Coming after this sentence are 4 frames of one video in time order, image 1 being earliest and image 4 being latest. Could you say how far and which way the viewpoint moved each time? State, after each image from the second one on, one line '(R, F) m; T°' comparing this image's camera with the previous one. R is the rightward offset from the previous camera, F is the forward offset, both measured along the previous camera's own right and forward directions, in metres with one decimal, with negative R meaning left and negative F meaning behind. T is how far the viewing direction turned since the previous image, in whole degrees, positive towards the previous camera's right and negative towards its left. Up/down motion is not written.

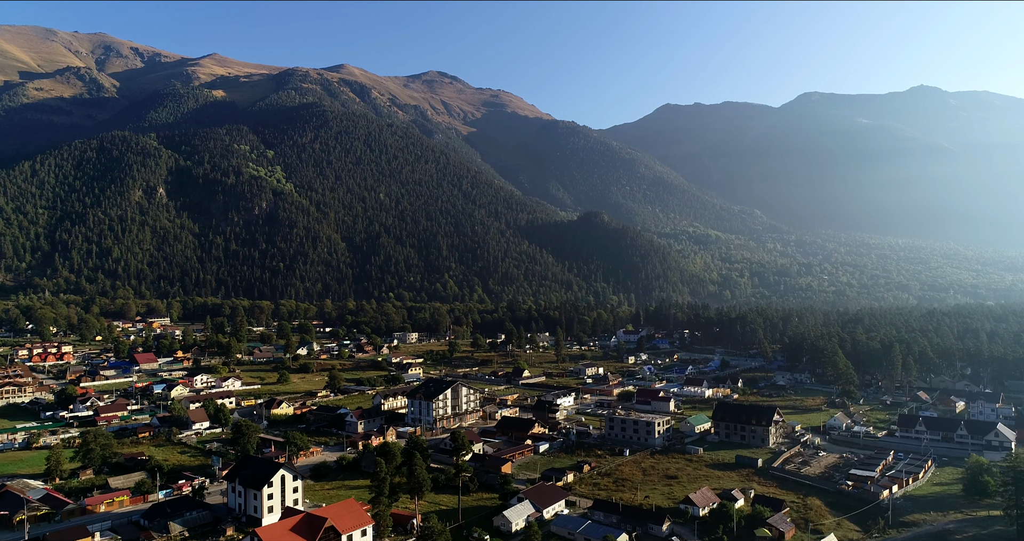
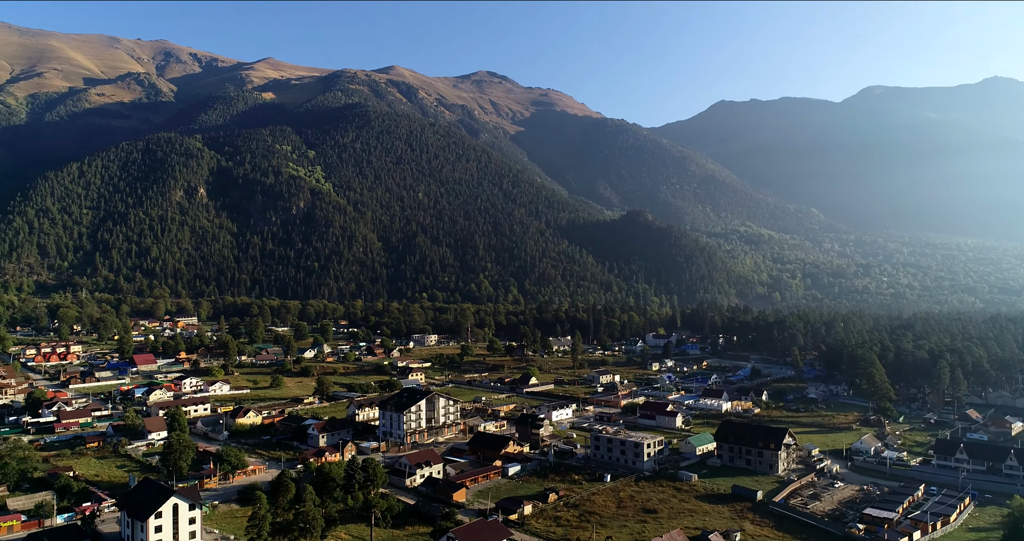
(+4.6, +5.0) m; -4°
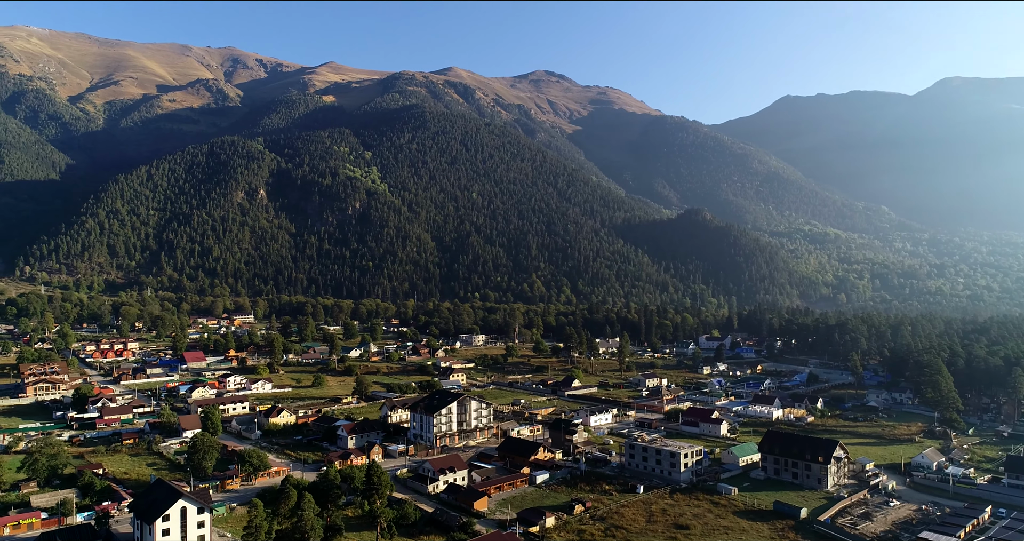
(+1.5, +1.6) m; -5°
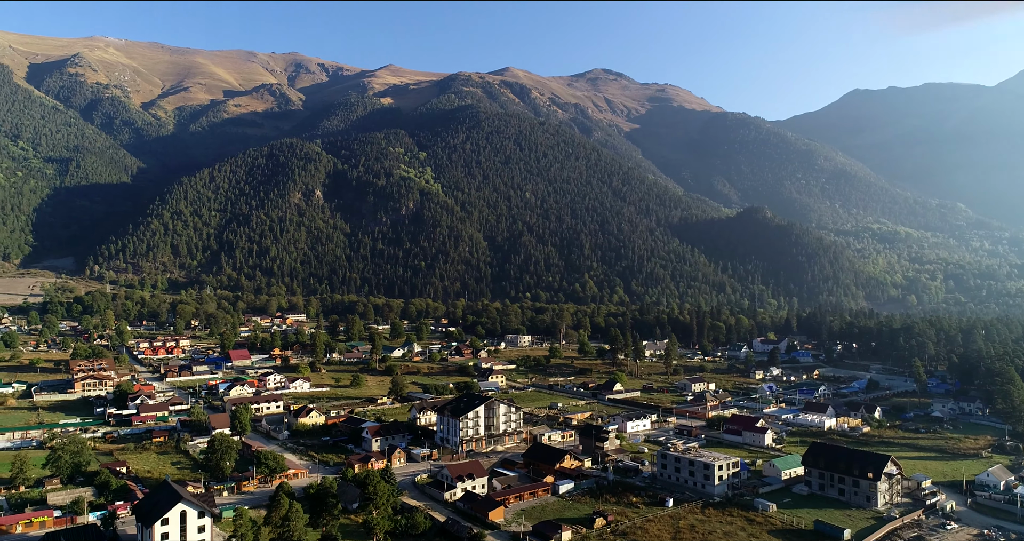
(+1.7, +1.7) m; -5°
